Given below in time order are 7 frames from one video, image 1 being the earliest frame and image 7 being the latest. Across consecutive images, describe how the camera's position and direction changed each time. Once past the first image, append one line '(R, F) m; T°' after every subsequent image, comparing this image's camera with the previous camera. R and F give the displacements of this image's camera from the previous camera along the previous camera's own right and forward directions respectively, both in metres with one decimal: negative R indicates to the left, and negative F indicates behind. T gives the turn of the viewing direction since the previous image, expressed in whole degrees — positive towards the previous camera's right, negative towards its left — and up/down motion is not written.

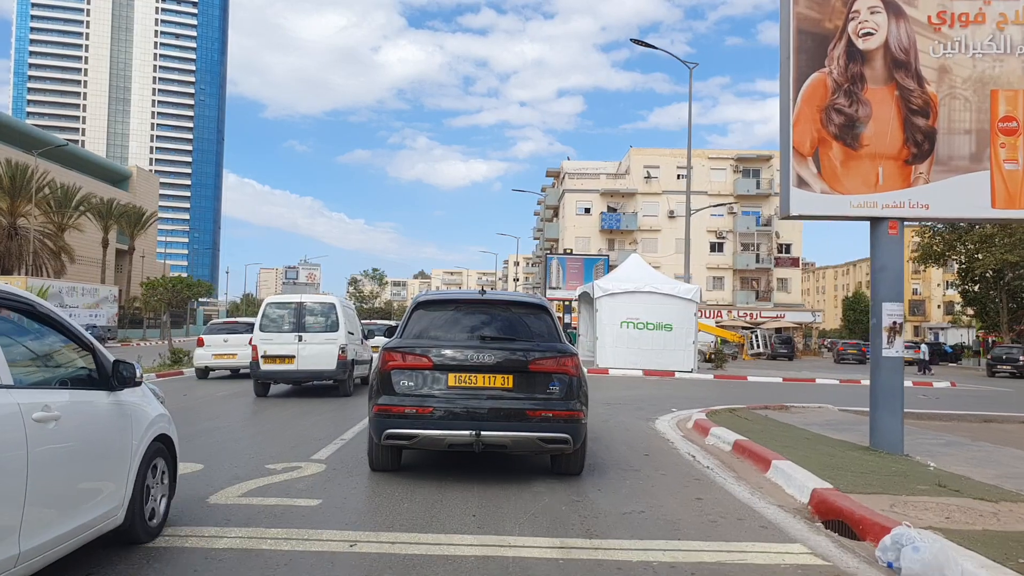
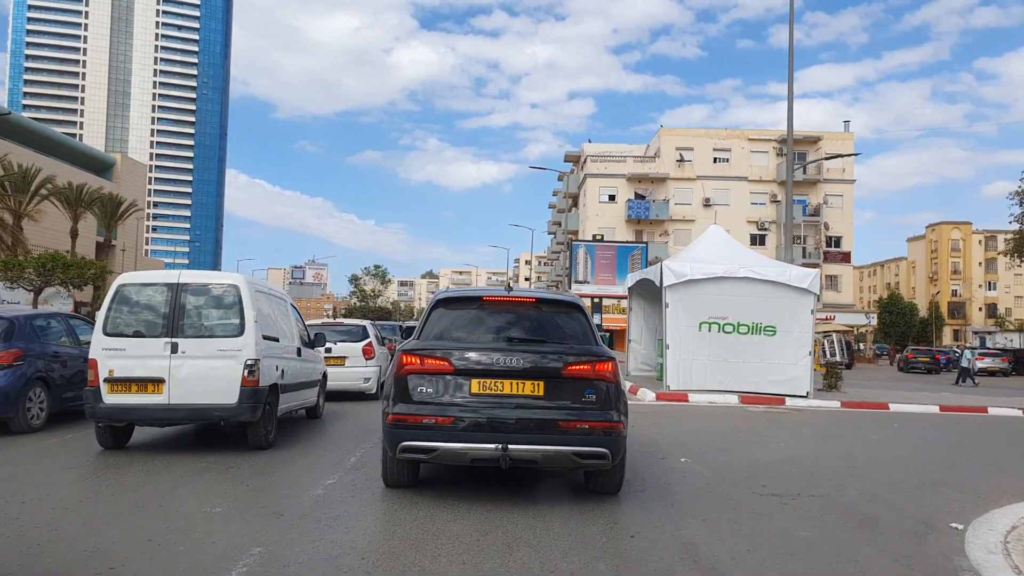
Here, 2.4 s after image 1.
(-0.1, +2.9) m; -1°
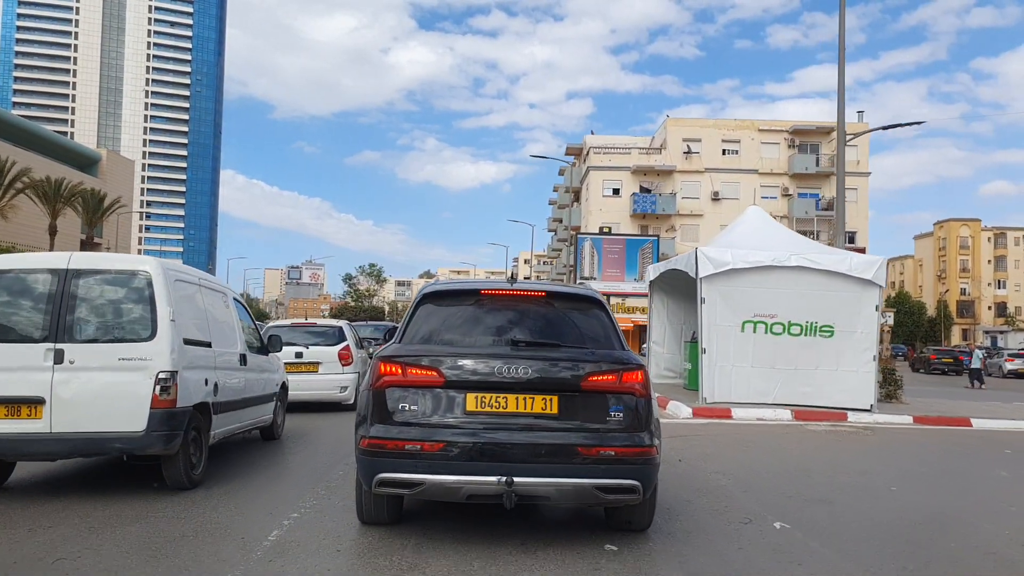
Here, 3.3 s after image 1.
(0.0, +1.1) m; 0°
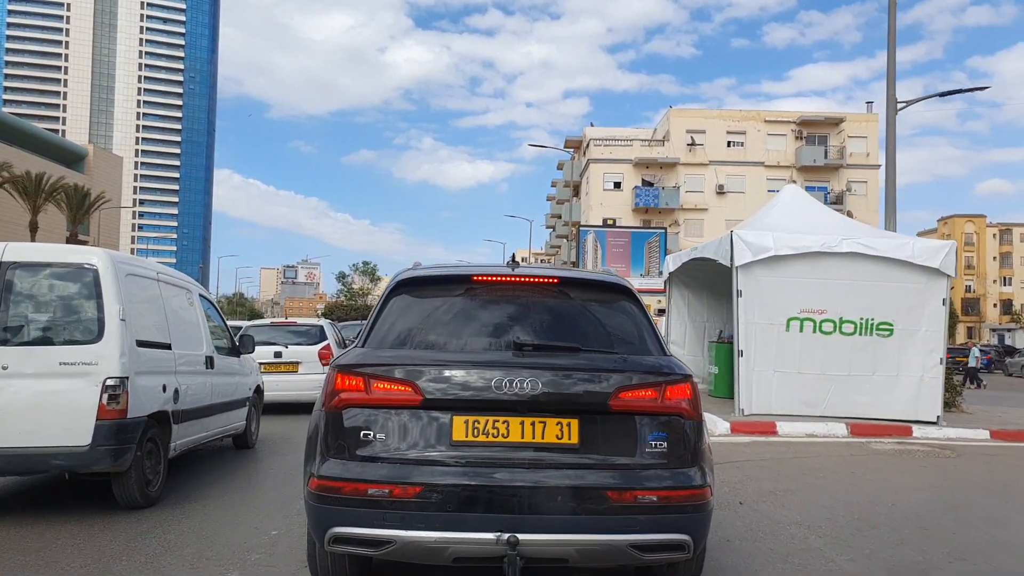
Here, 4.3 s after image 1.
(0.0, +0.8) m; 0°
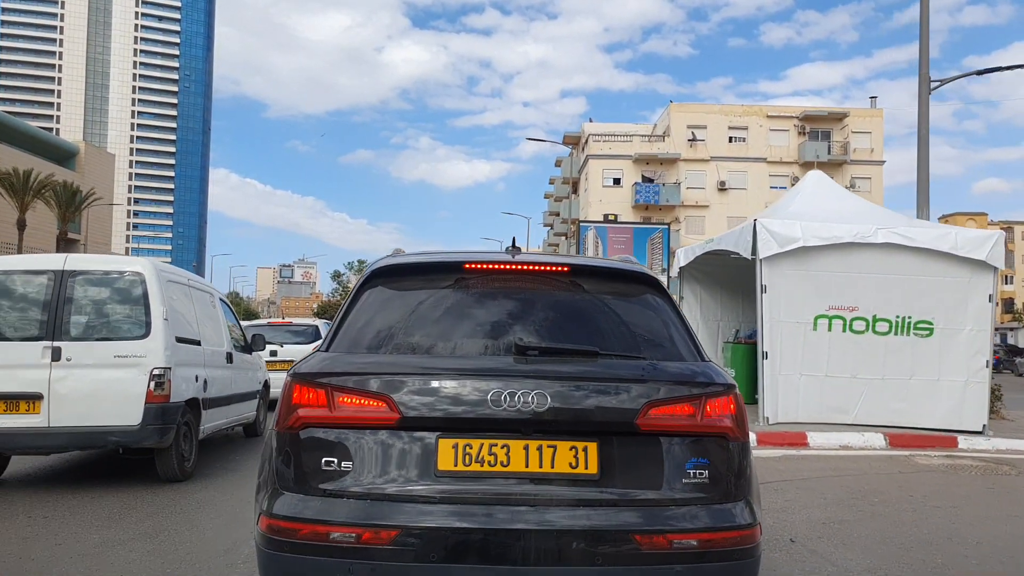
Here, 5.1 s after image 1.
(0.0, +0.4) m; 0°
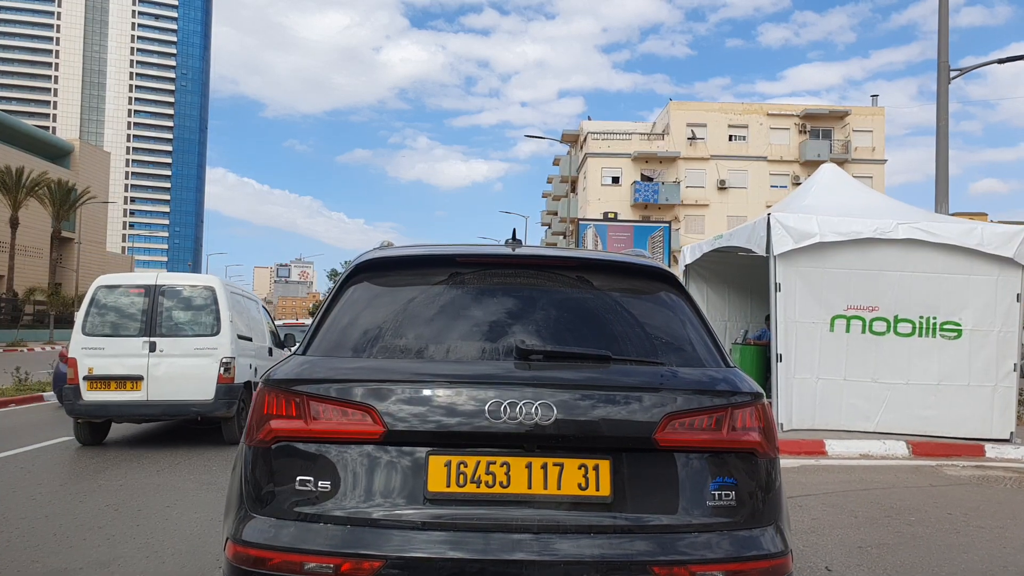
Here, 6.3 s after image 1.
(0.0, +0.2) m; 0°
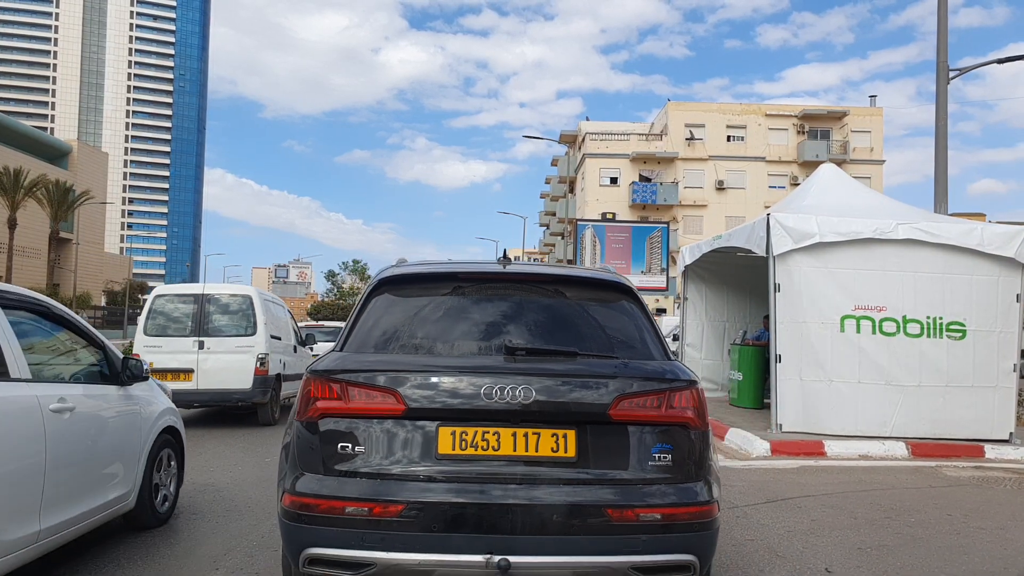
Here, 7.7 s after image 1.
(0.0, 0.0) m; 0°
